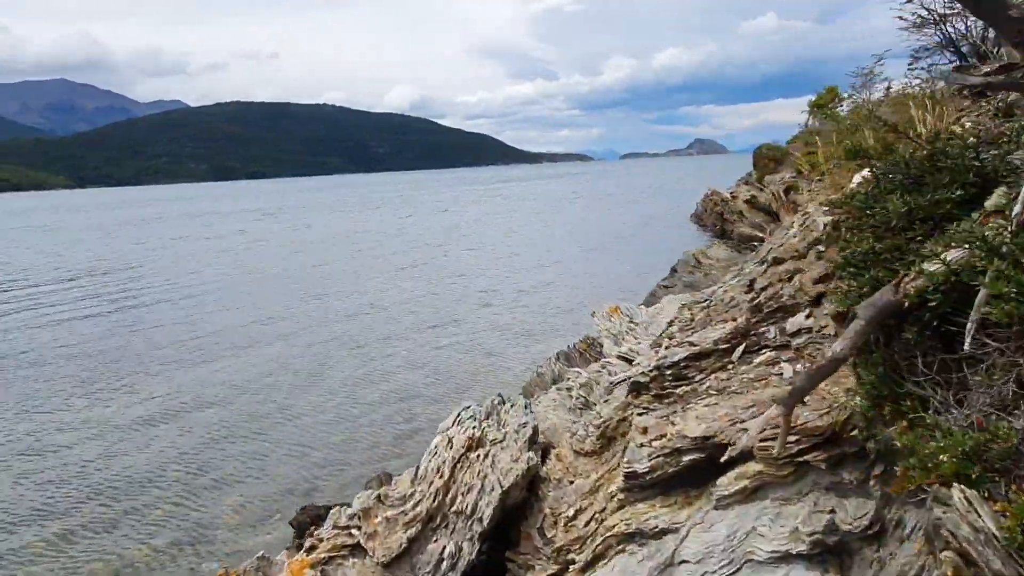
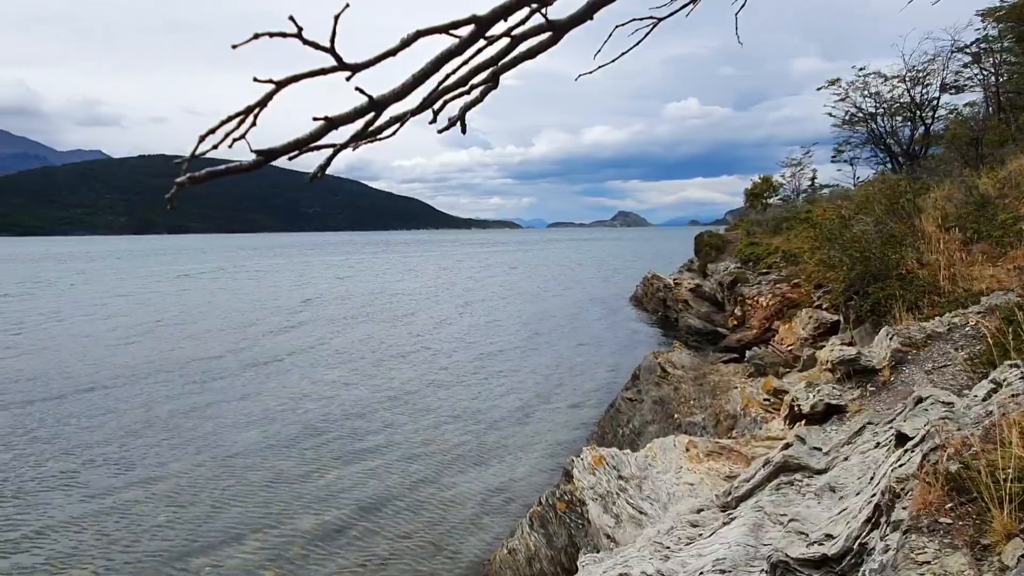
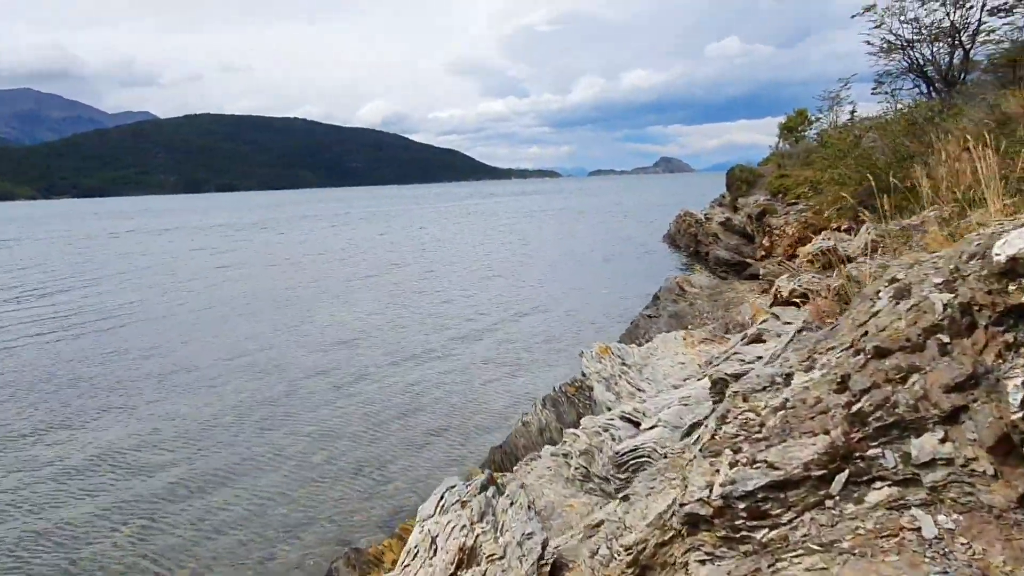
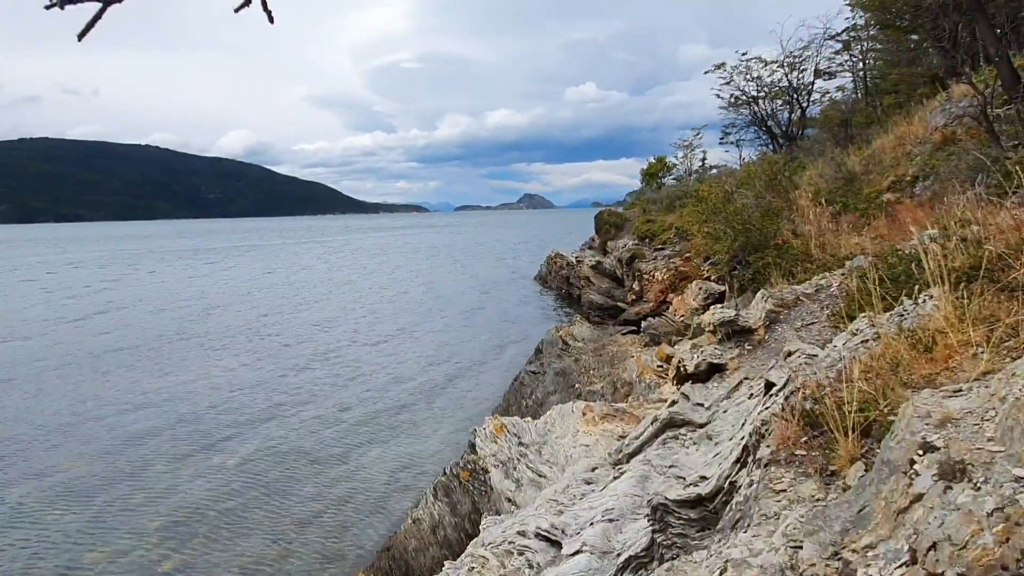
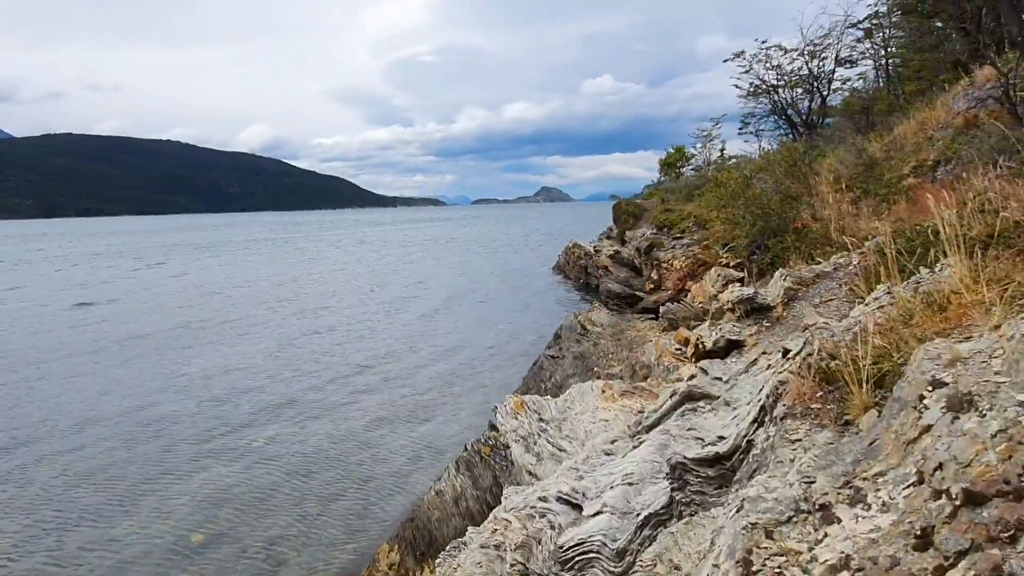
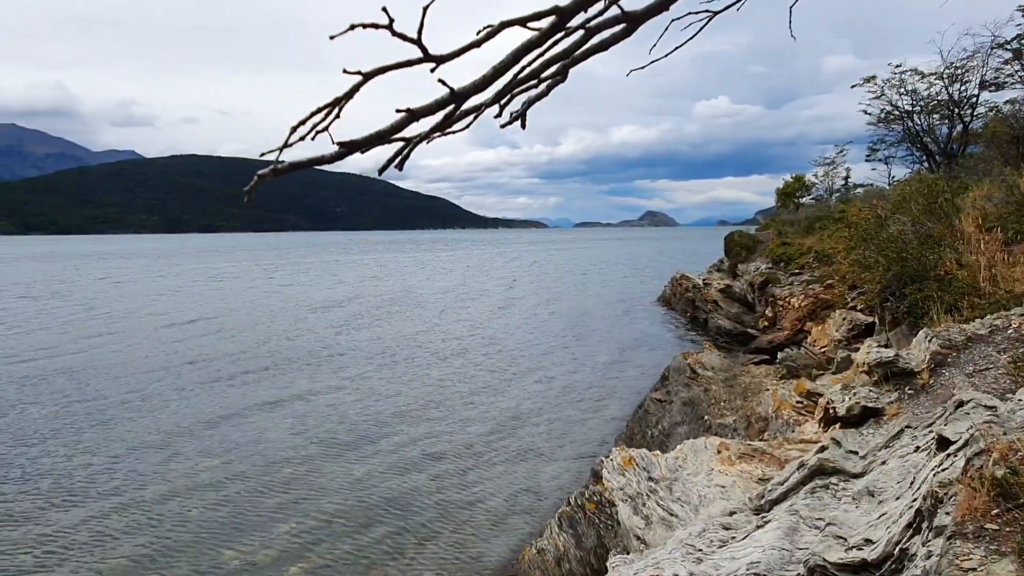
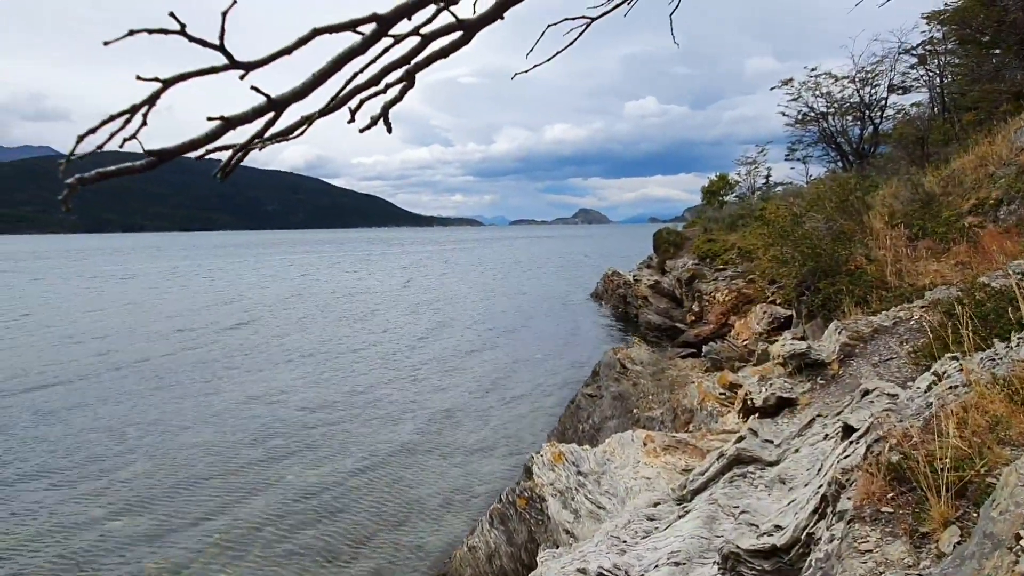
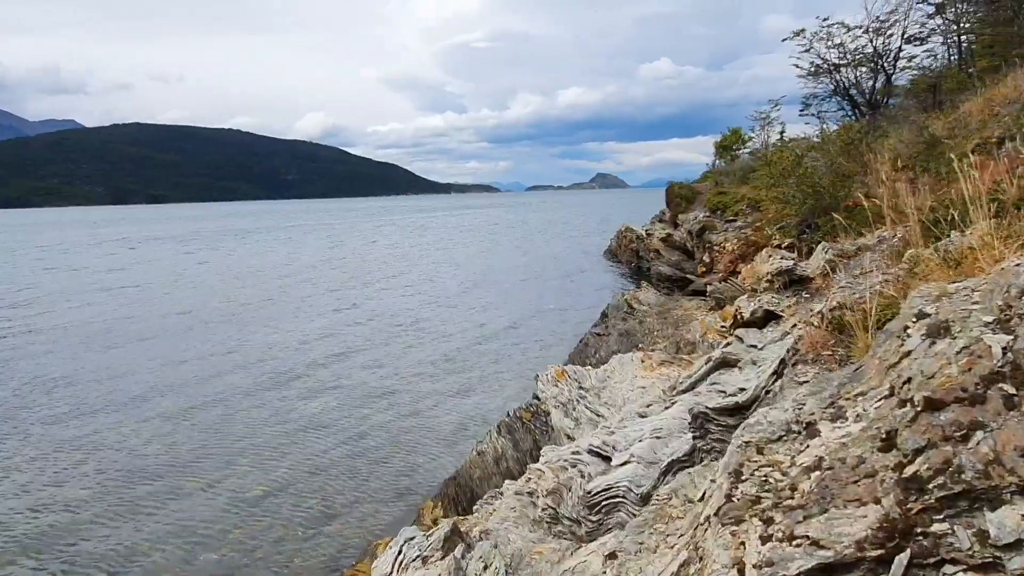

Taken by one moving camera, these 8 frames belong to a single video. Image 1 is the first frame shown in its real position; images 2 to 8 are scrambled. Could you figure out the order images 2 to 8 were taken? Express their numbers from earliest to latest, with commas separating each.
3, 8, 5, 4, 7, 2, 6
